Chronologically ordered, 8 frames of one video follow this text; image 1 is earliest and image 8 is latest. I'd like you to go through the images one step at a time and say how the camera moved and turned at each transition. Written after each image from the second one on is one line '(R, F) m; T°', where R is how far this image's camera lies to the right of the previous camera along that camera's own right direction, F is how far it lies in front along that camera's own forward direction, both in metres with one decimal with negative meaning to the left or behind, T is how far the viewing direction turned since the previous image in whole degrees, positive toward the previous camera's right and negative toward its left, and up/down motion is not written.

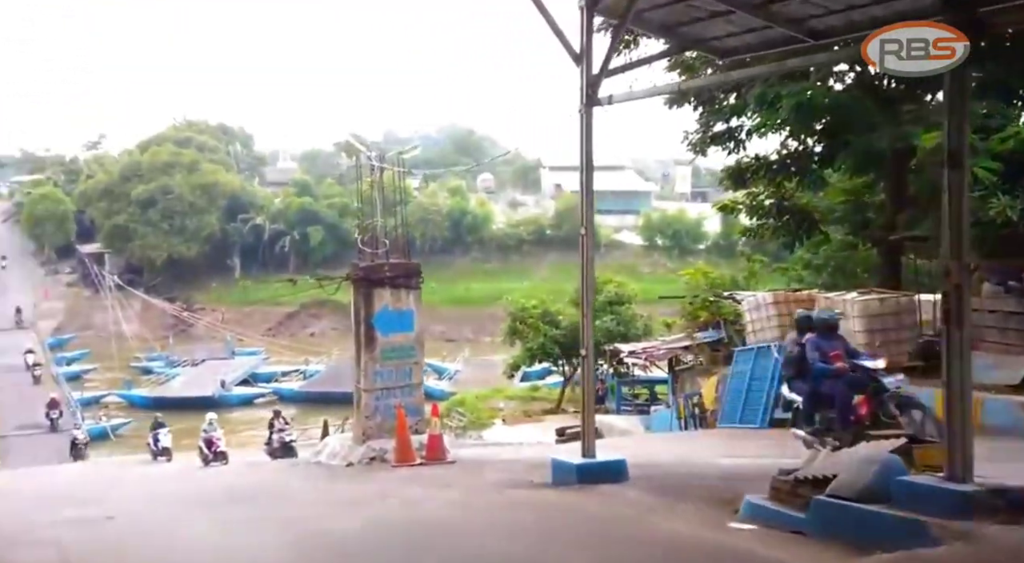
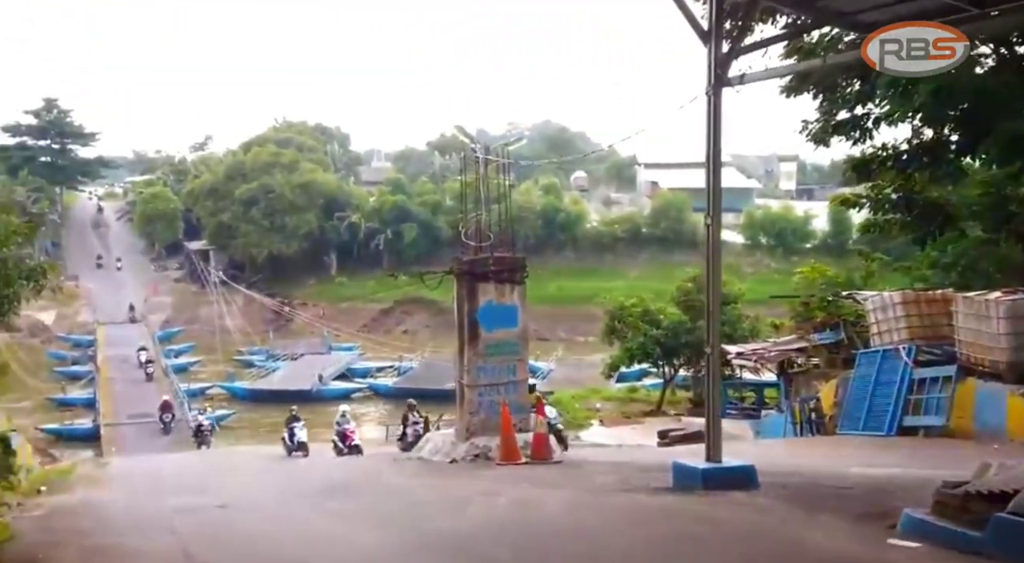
(-0.2, +0.5) m; -5°
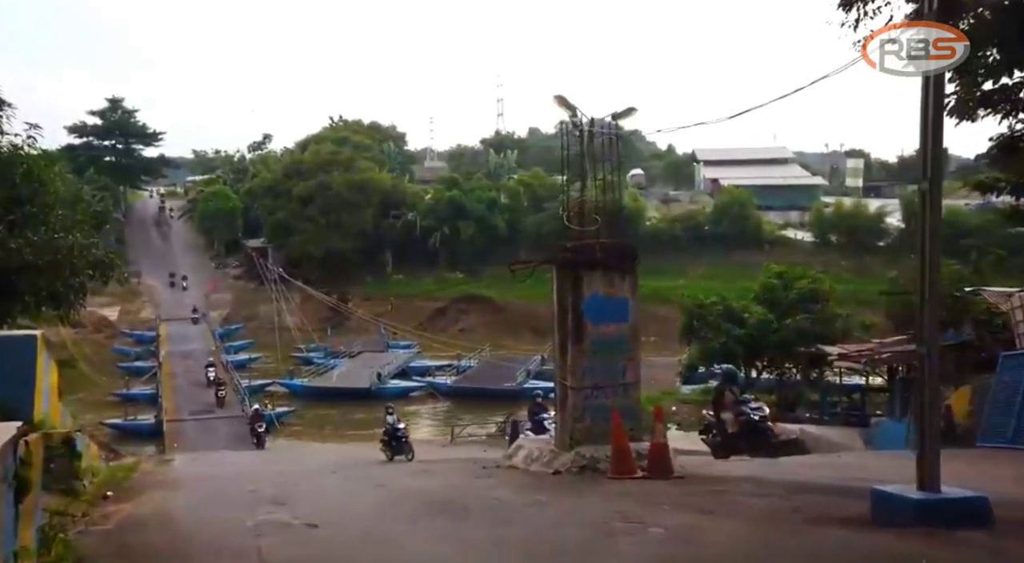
(-0.5, +1.0) m; -3°
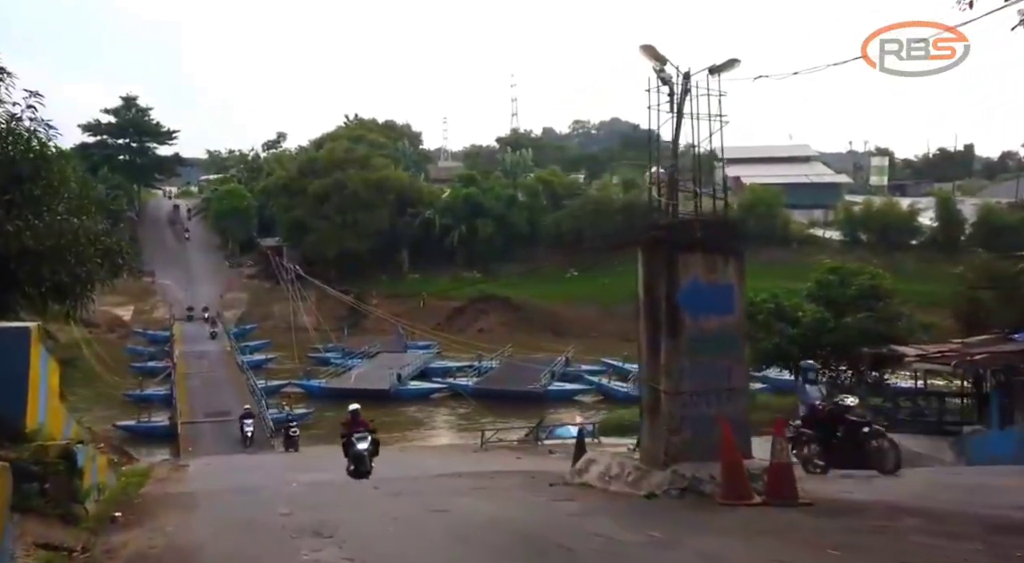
(-0.5, +1.4) m; -1°
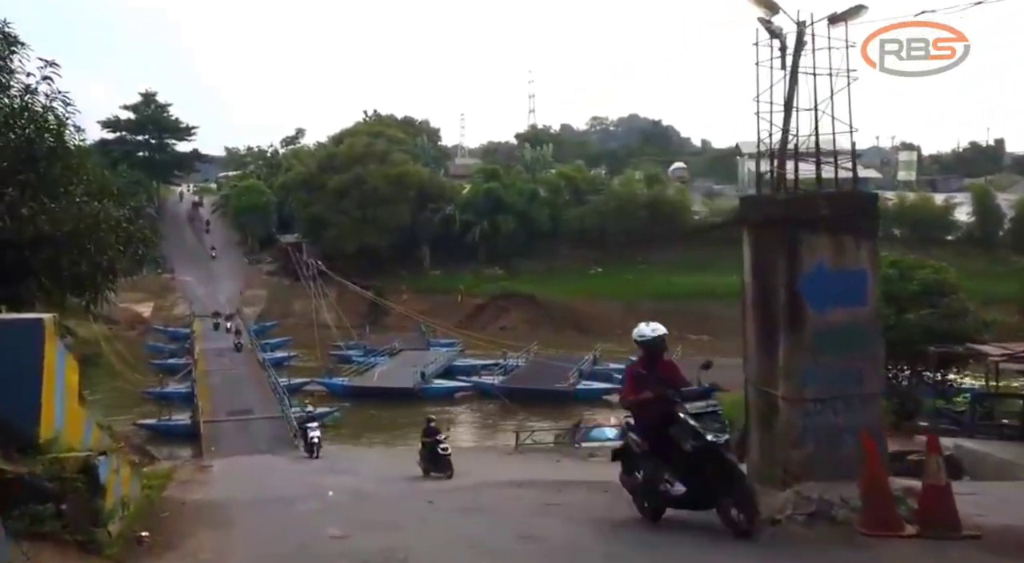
(-0.4, +1.1) m; -1°
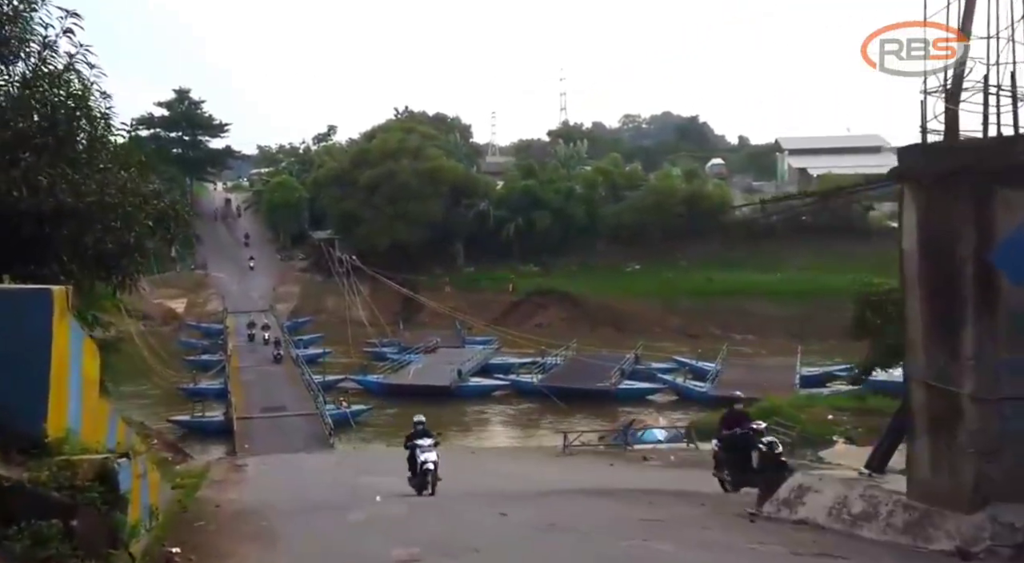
(-0.4, +1.2) m; -2°
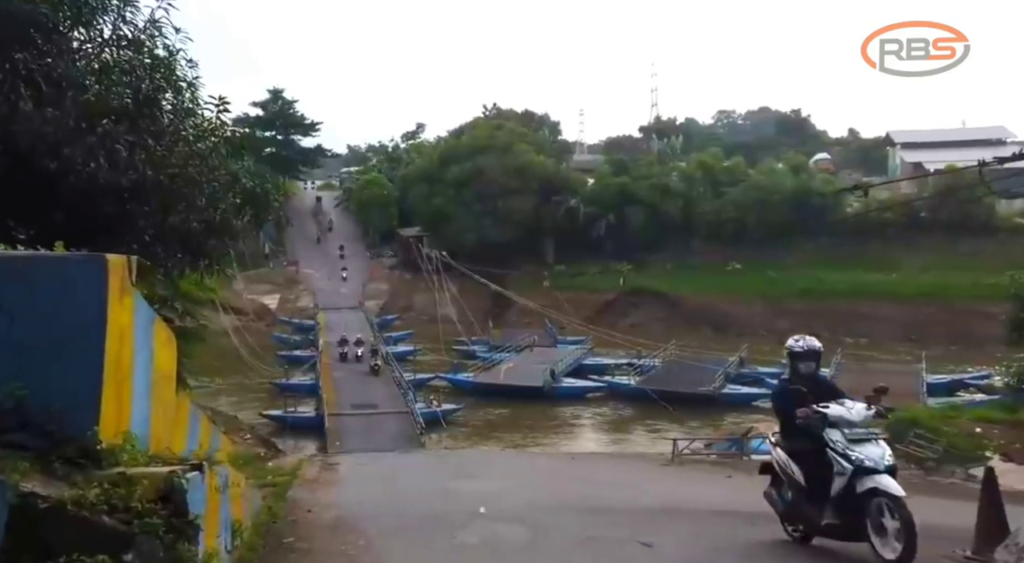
(-0.4, +1.3) m; -5°
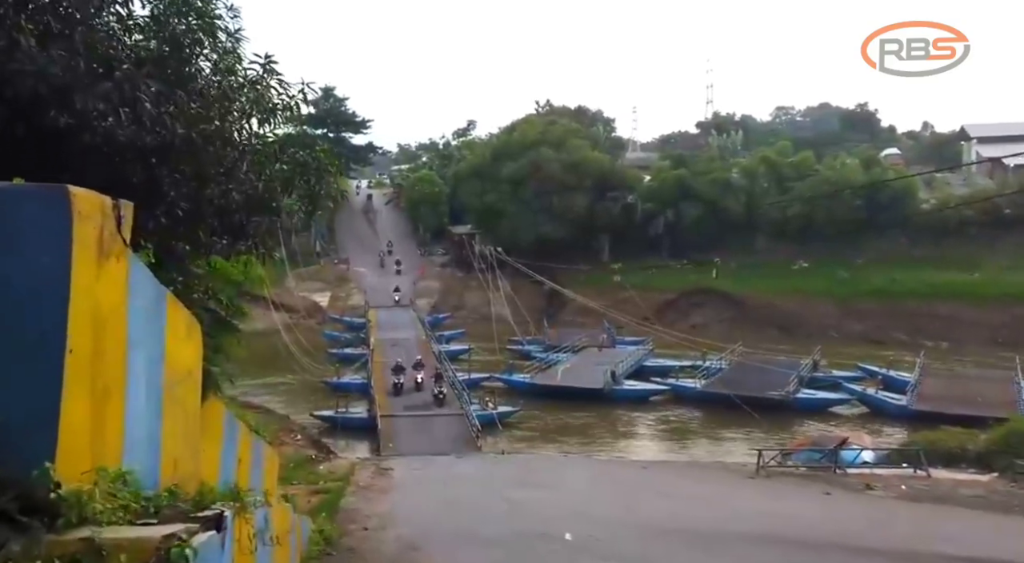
(-0.4, +1.7) m; -3°
